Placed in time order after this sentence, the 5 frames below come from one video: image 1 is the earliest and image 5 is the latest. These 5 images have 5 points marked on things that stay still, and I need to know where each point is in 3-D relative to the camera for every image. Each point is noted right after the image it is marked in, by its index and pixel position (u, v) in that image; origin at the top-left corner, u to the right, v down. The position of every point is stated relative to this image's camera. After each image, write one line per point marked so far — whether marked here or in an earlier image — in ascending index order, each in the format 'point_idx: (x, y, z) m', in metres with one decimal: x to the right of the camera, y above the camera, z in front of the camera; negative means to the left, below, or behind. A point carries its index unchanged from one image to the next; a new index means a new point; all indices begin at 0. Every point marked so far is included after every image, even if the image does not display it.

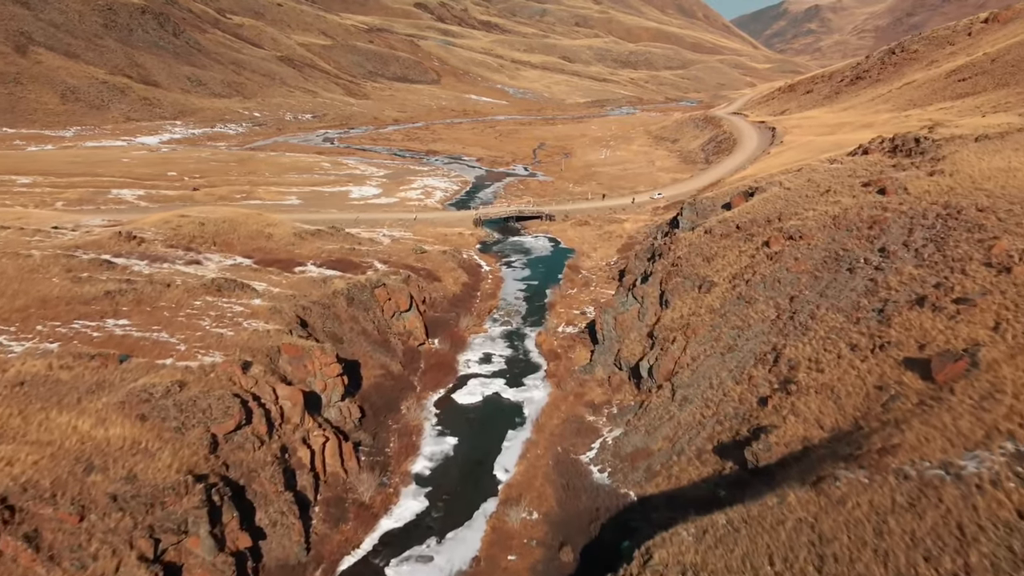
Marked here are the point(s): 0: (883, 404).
0: (+10.1, -3.2, +20.0) m
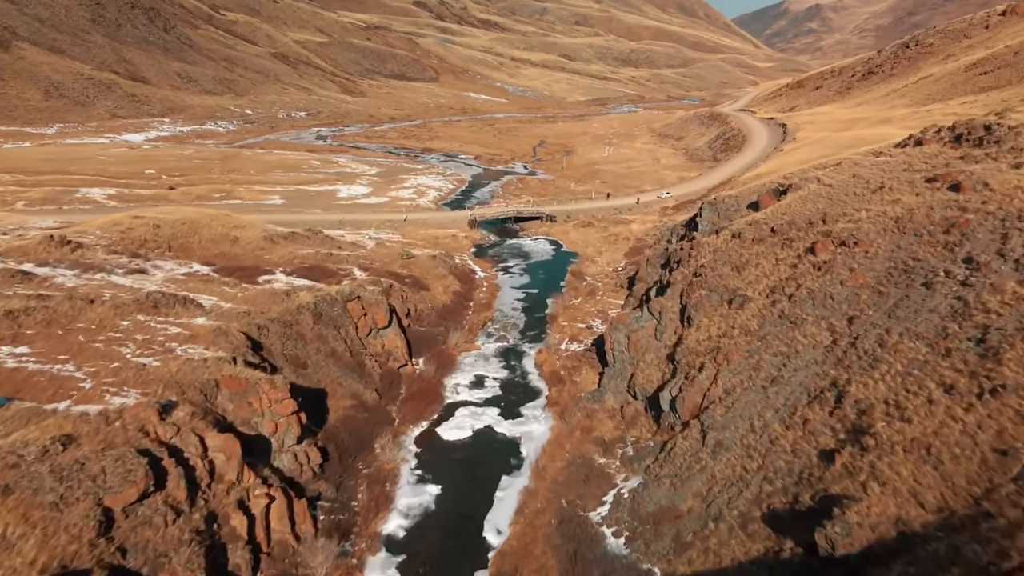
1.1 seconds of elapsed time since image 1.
0: (+9.9, -3.8, +14.5) m
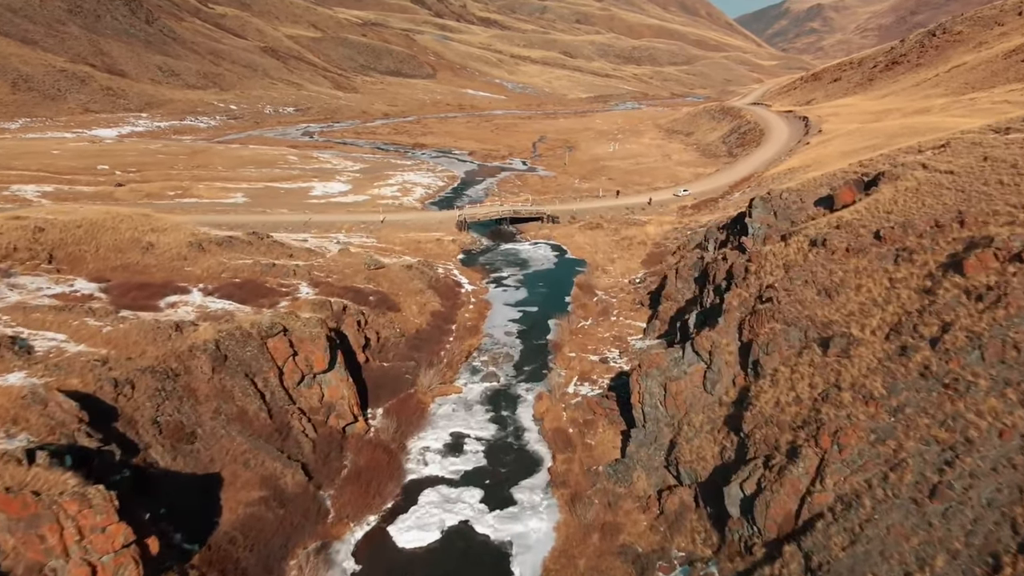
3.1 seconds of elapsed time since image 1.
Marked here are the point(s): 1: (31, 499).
0: (+9.5, -4.7, +4.9) m
1: (-9.0, -3.9, +13.8) m
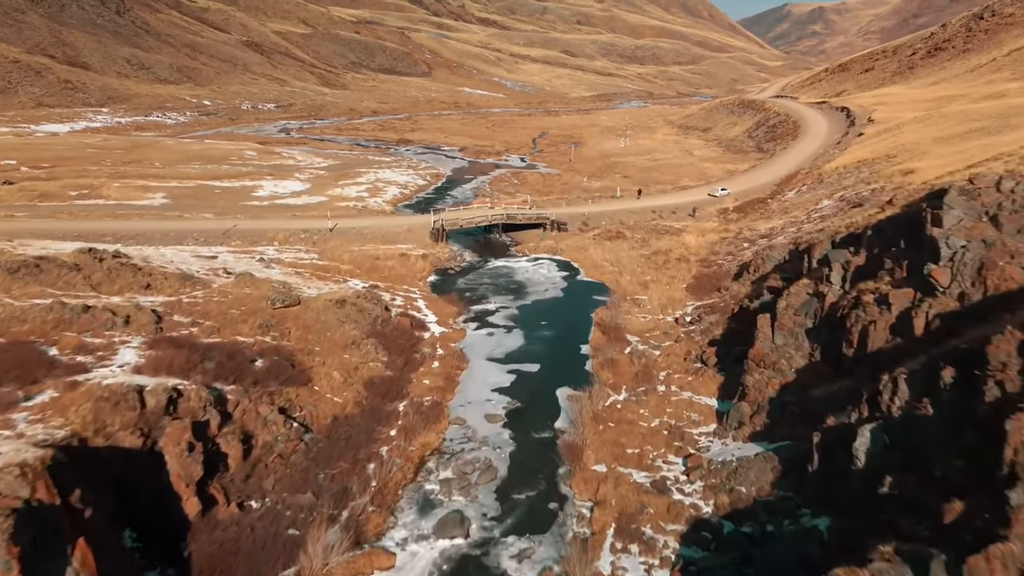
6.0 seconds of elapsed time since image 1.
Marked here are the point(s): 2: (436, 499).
0: (+9.1, -6.1, -9.8) m
1: (-9.5, -5.4, -0.8) m
2: (-1.9, -5.2, +18.1) m
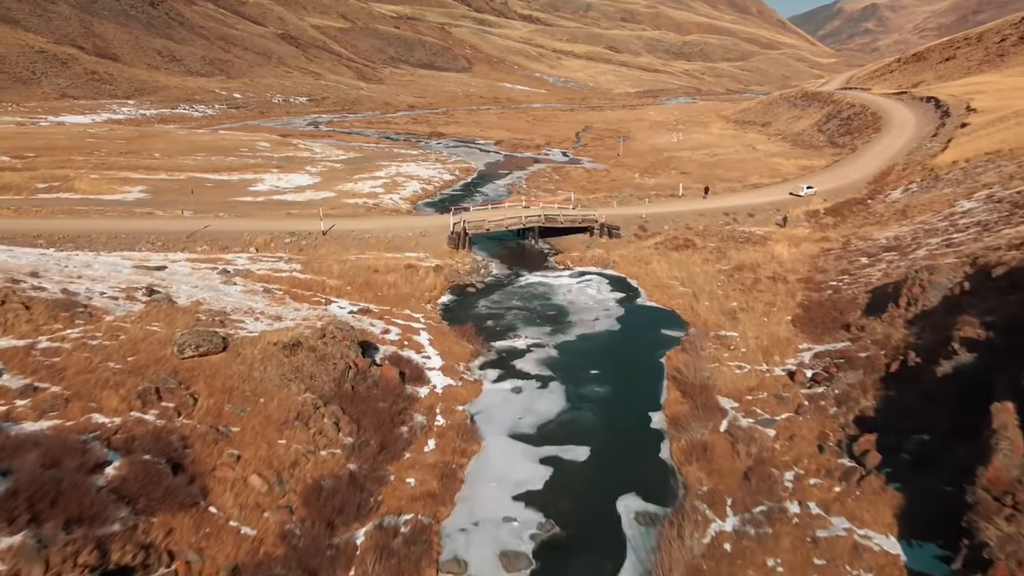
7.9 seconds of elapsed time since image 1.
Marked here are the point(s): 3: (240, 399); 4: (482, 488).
0: (+7.9, -7.3, -19.5) m
1: (-10.1, -6.3, -9.5) m
2: (-1.6, -6.1, +8.9) m
3: (-5.8, -2.3, +15.8) m
4: (-0.7, -4.1, +15.9) m
